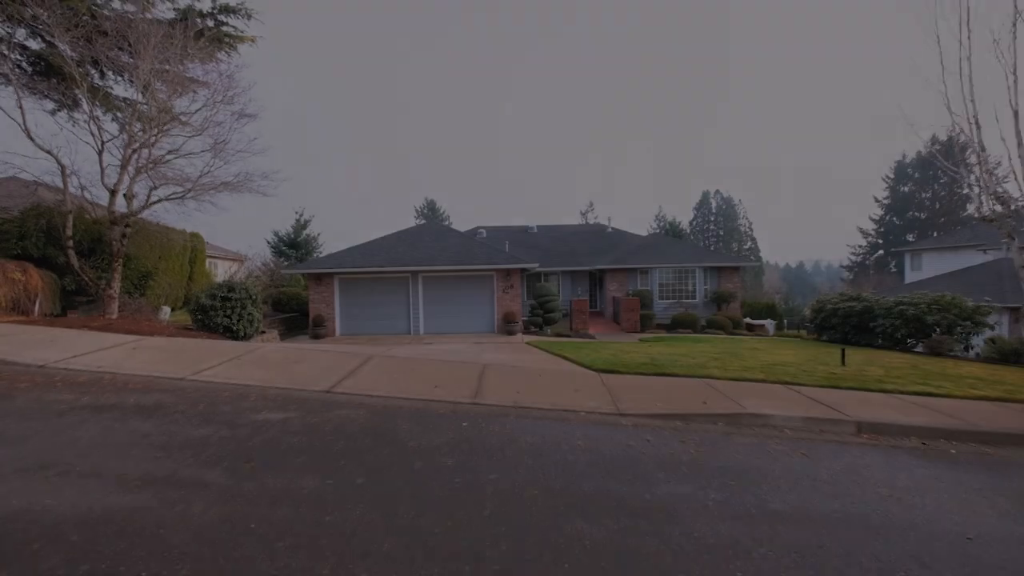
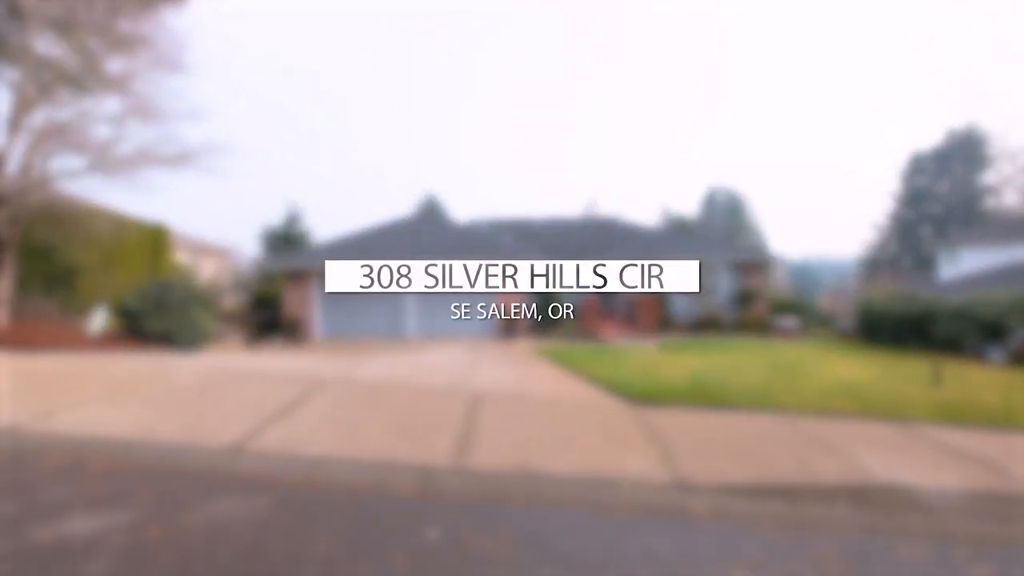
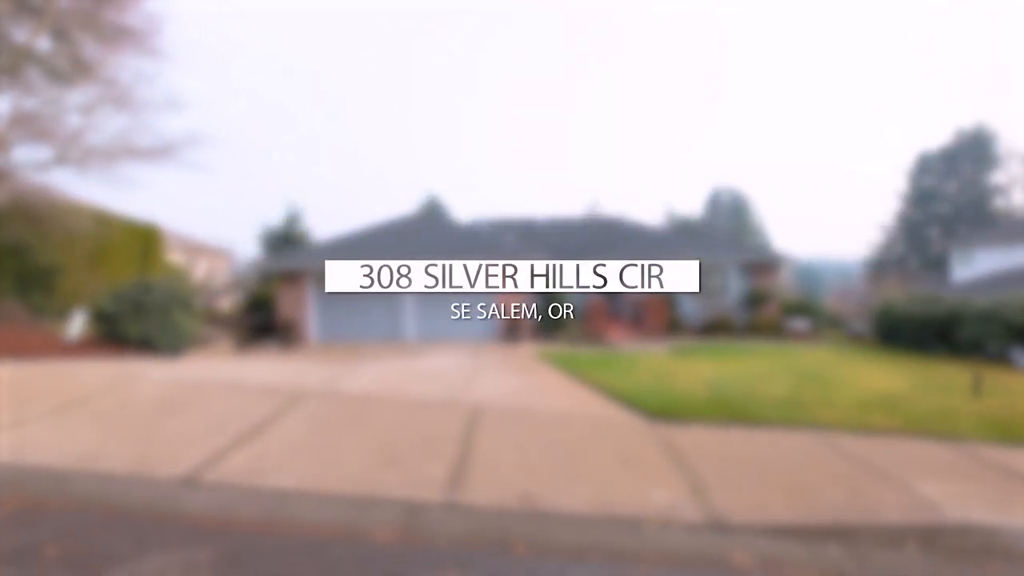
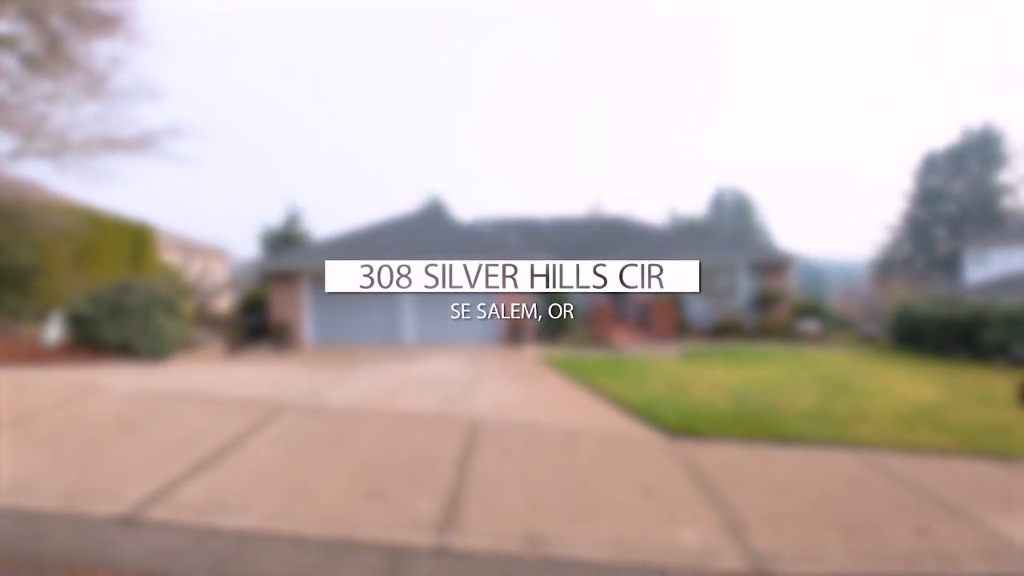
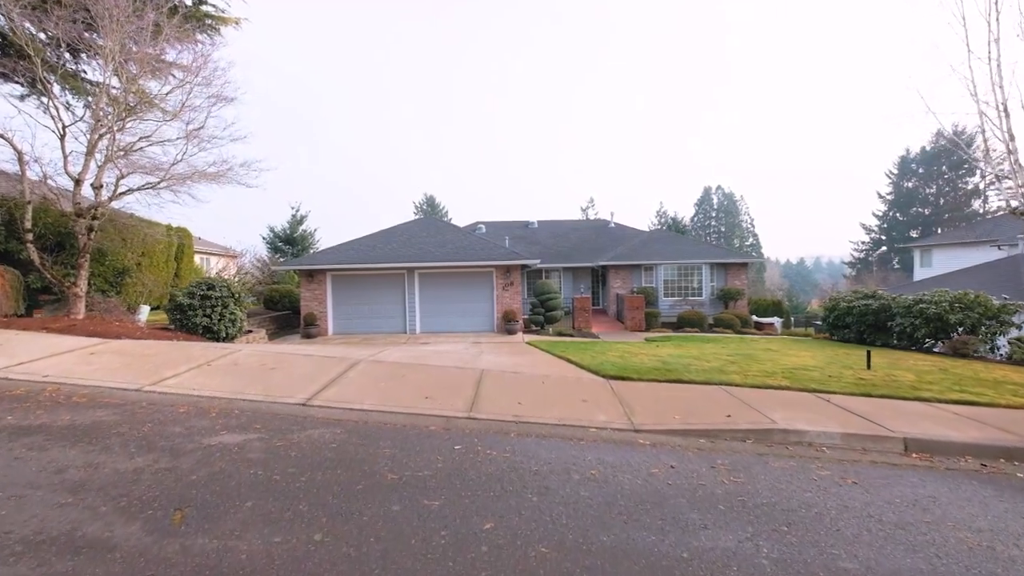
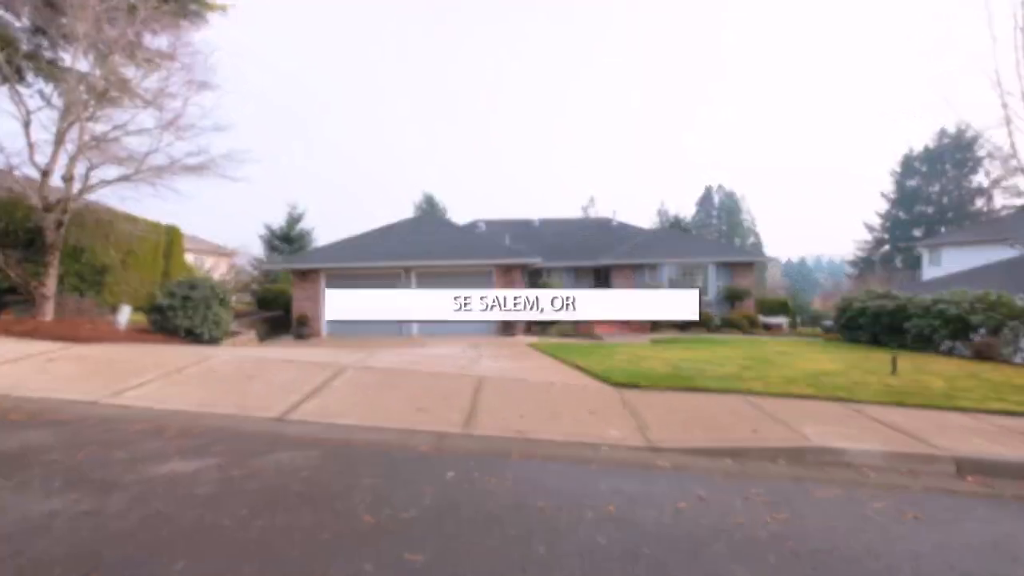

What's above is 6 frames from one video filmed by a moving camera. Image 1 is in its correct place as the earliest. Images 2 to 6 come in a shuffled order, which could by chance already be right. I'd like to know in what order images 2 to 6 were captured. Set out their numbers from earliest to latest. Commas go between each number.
5, 6, 2, 3, 4
